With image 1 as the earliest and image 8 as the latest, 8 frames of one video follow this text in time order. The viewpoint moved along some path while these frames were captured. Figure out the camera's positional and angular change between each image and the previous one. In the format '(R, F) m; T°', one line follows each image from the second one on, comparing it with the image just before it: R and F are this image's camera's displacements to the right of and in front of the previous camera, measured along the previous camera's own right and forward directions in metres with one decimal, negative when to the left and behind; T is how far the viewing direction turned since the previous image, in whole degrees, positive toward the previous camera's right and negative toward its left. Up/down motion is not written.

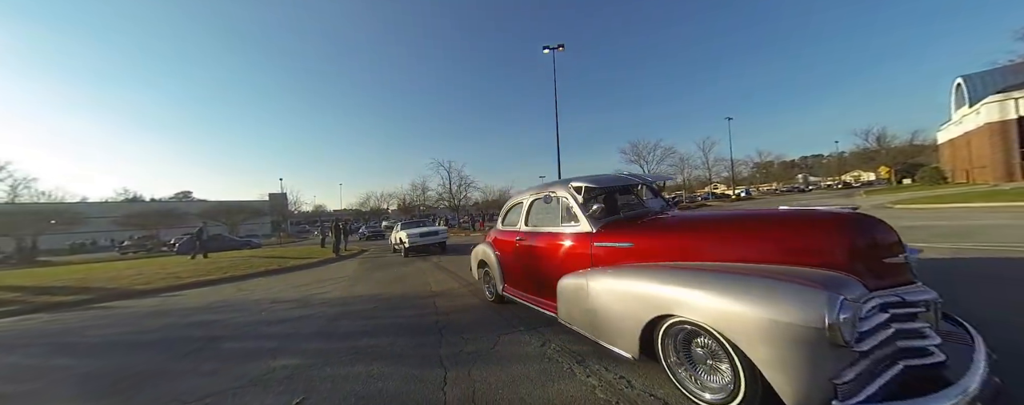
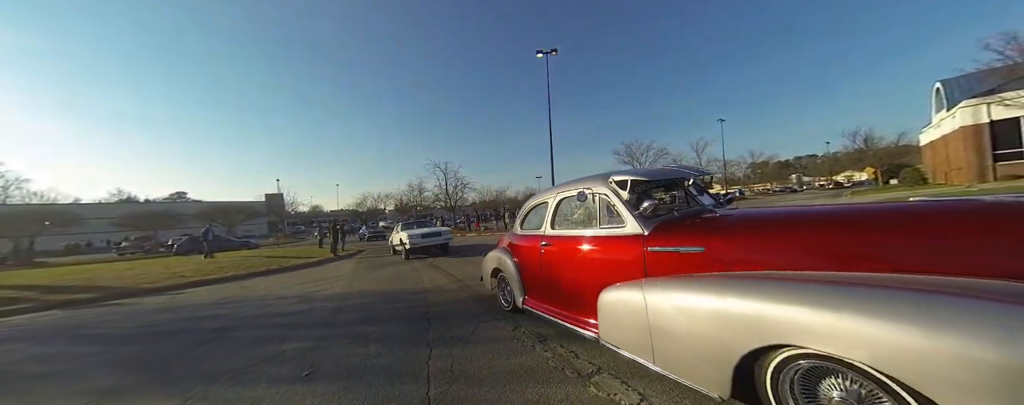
(+0.3, -0.7) m; +1°
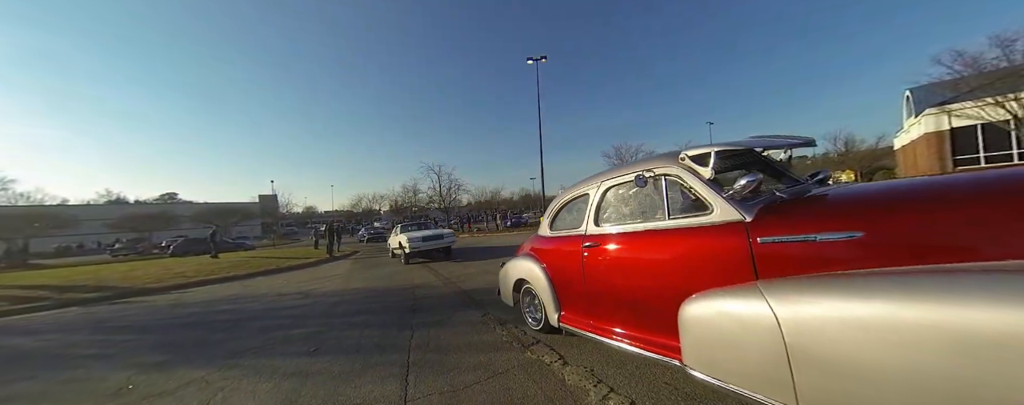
(+0.5, -1.0) m; +1°
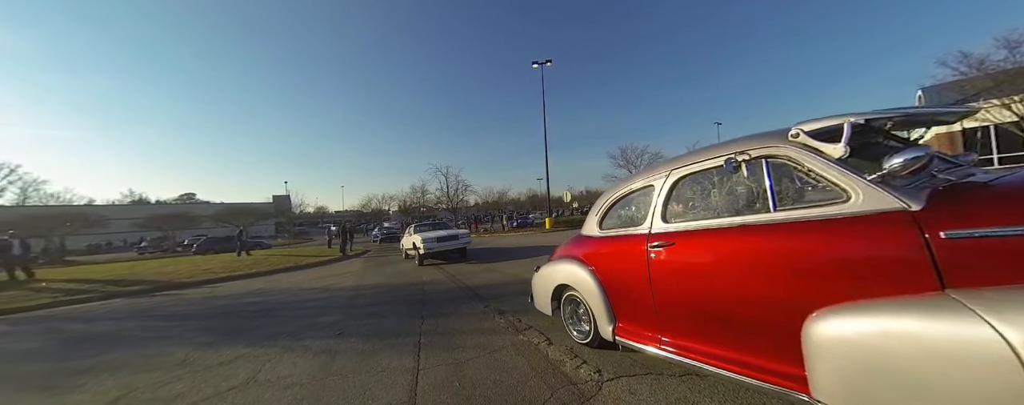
(+0.2, -0.7) m; -1°
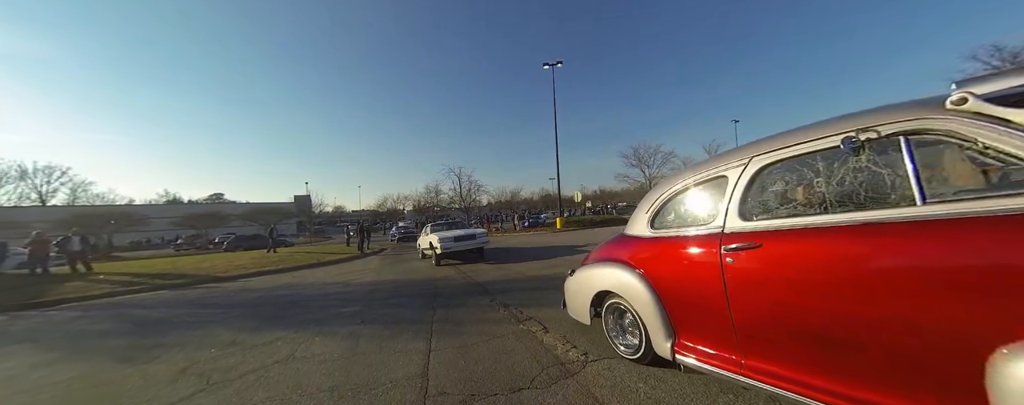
(+0.2, -0.5) m; -3°
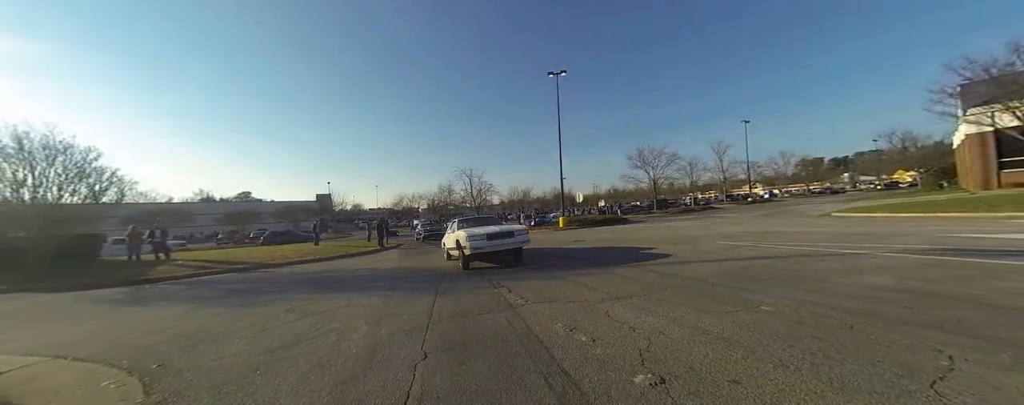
(+0.9, -2.4) m; -3°
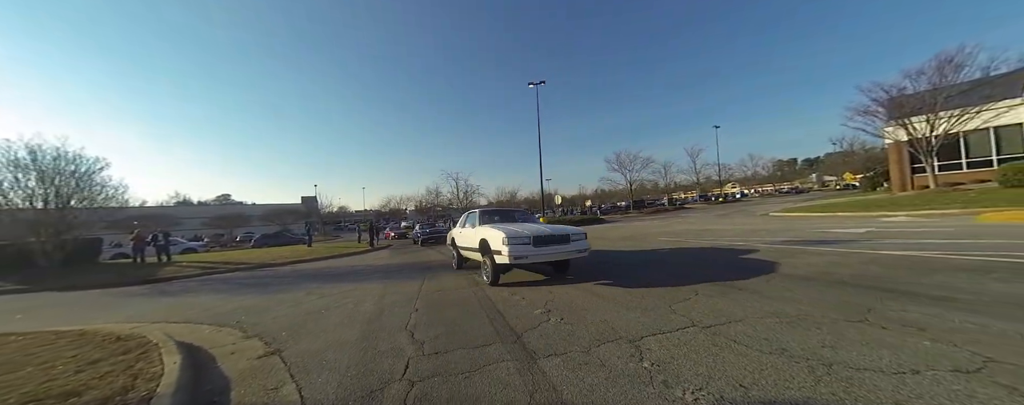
(+0.6, -2.2) m; +2°
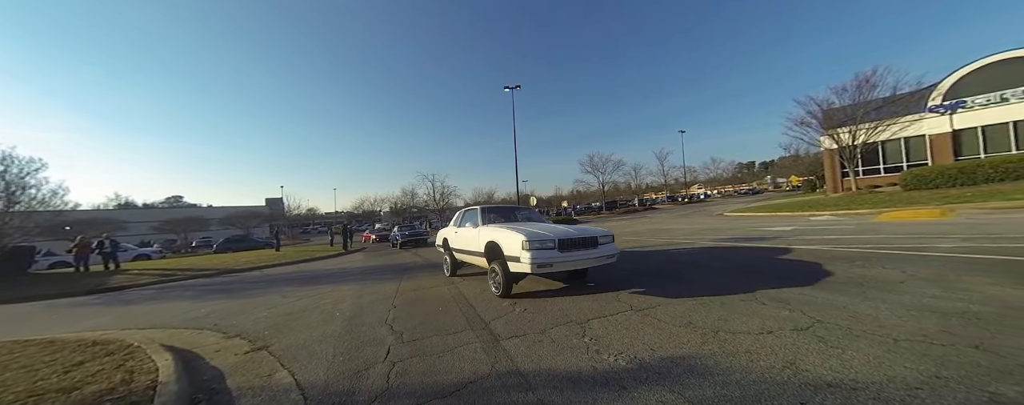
(+0.1, -0.6) m; +5°
